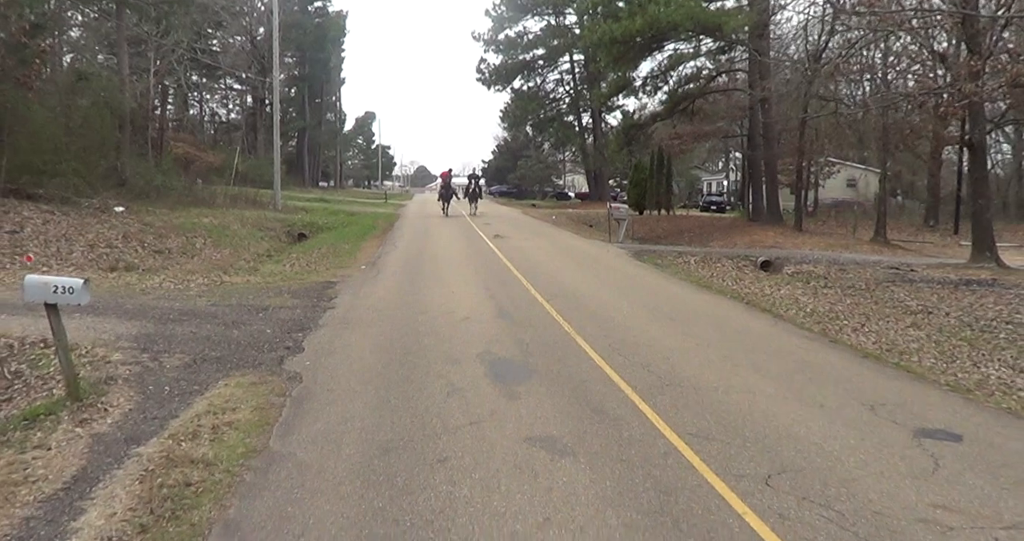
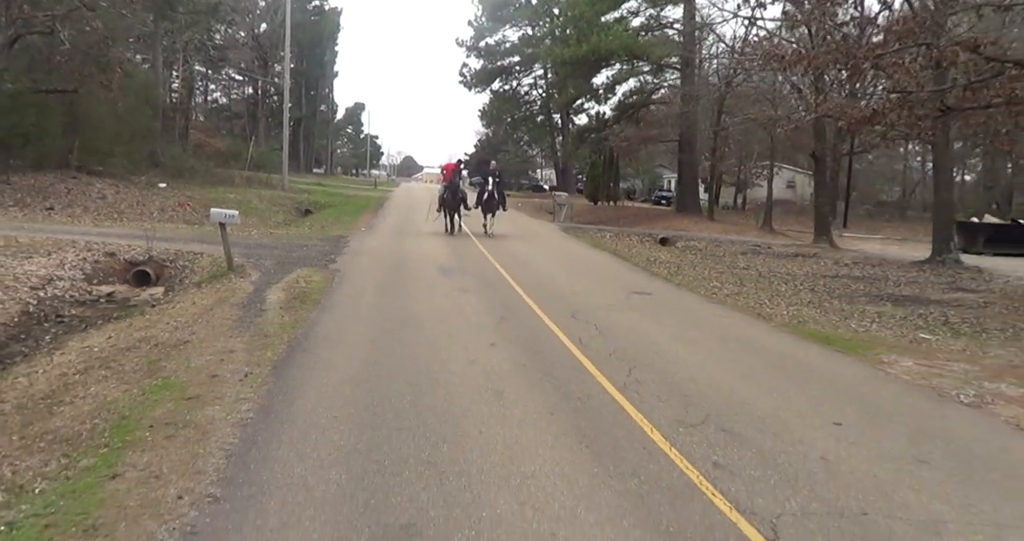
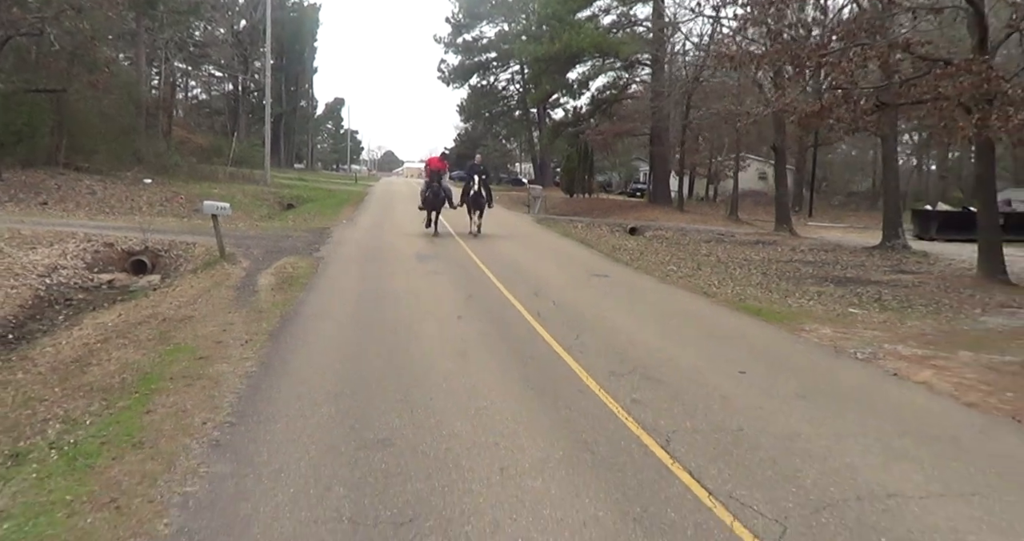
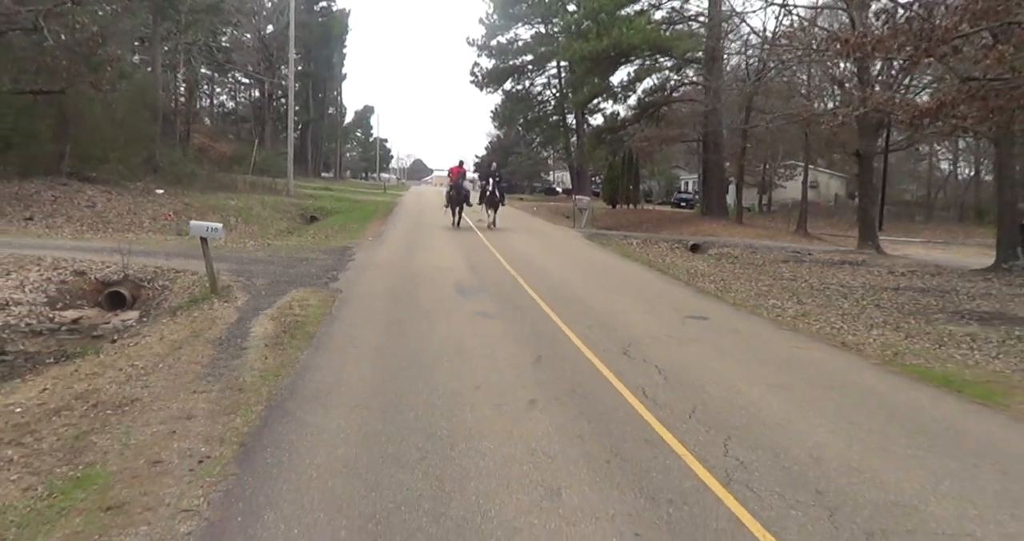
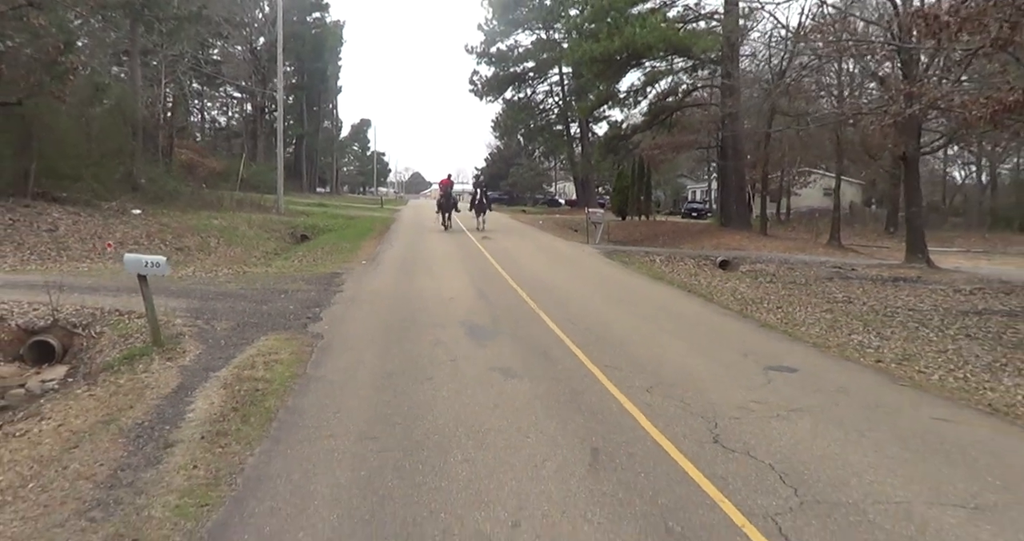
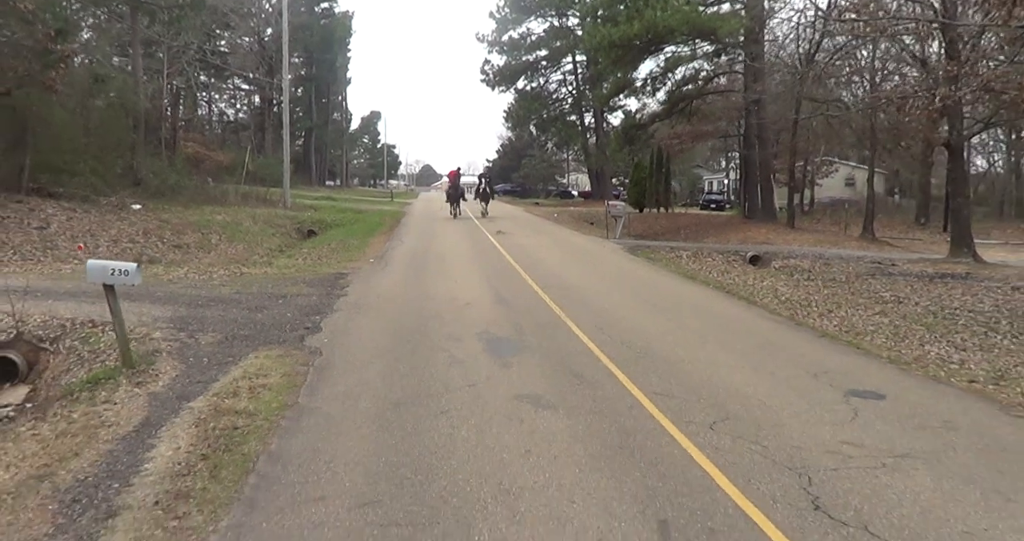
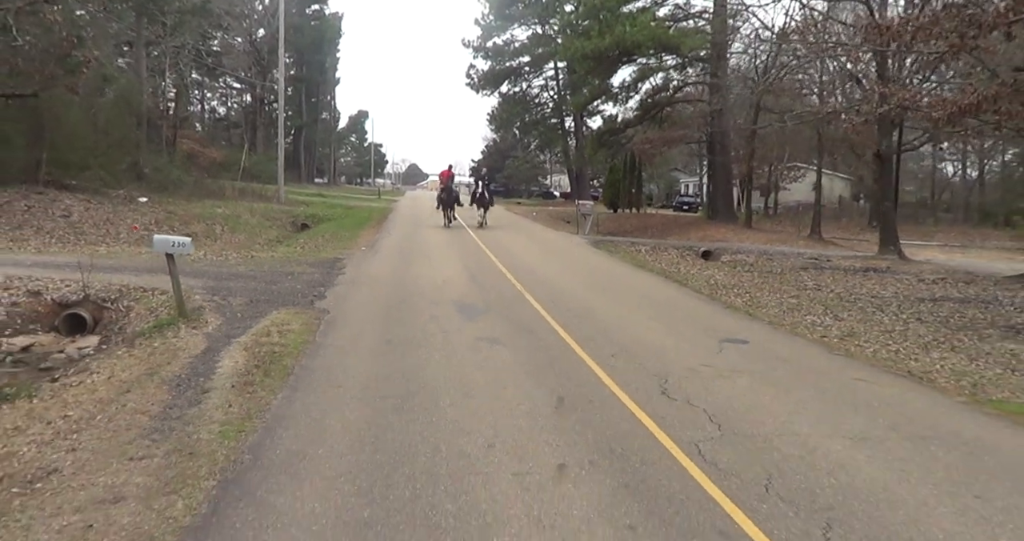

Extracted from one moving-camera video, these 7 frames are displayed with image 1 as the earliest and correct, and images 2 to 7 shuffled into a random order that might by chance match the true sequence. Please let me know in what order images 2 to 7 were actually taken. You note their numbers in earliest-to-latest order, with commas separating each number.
6, 5, 7, 4, 2, 3
